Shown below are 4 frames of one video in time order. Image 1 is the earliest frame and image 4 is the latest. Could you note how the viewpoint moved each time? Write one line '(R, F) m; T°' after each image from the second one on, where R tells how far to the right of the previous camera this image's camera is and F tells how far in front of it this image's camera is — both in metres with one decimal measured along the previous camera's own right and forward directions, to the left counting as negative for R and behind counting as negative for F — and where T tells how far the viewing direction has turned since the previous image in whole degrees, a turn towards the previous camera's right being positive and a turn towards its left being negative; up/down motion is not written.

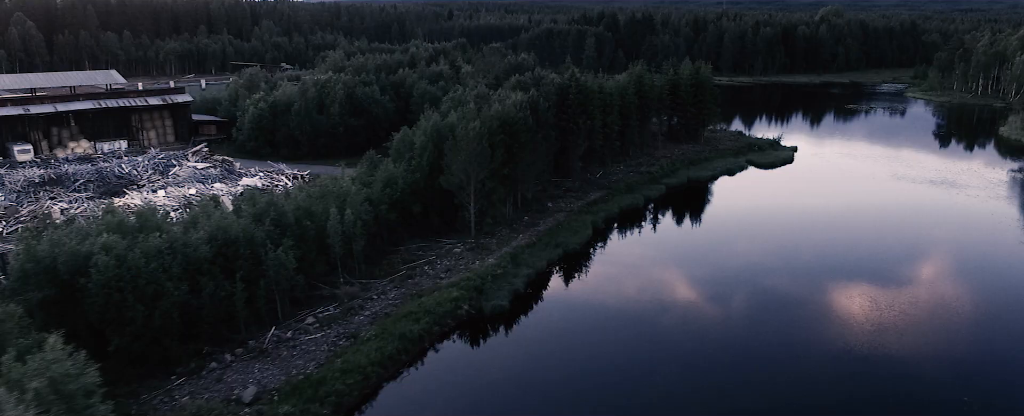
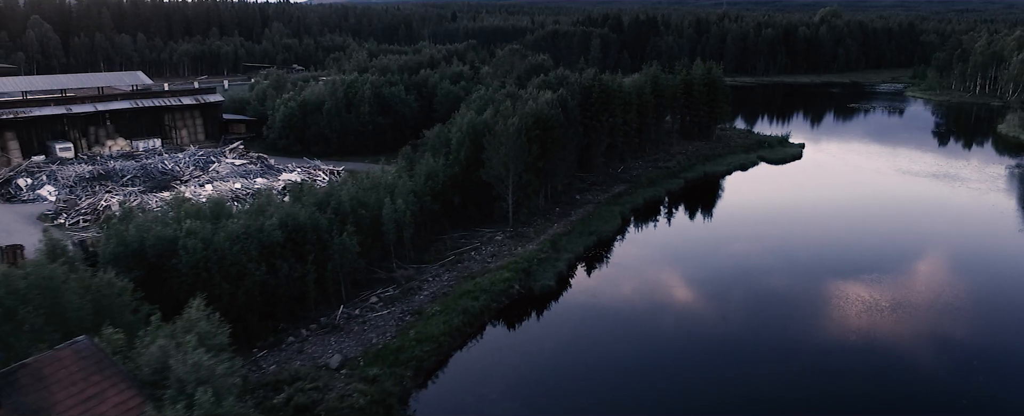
(-0.9, -1.3) m; 0°
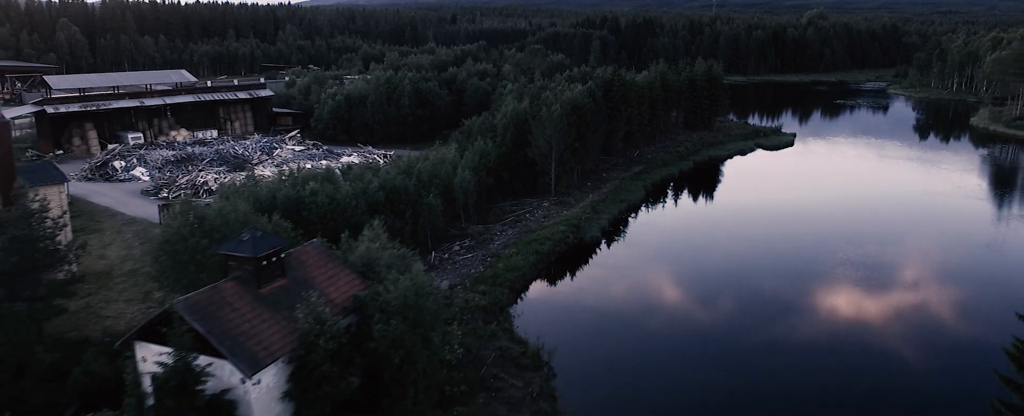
(-1.6, -3.7) m; +1°
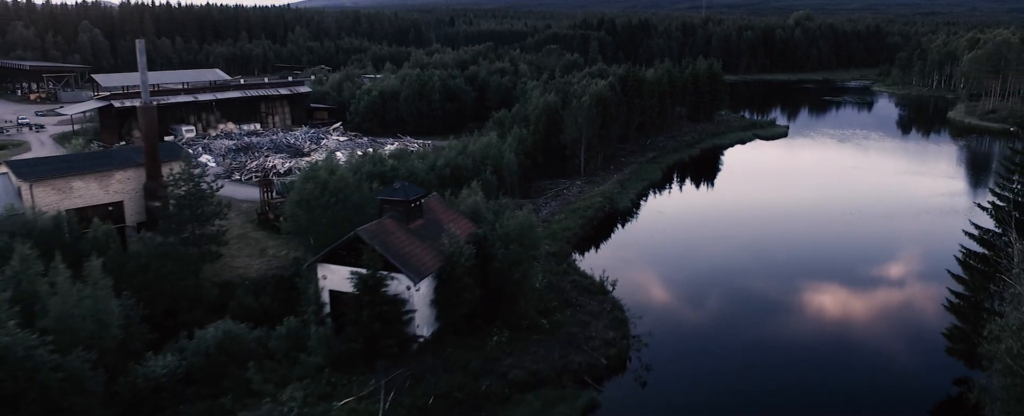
(-1.6, -3.4) m; +1°
